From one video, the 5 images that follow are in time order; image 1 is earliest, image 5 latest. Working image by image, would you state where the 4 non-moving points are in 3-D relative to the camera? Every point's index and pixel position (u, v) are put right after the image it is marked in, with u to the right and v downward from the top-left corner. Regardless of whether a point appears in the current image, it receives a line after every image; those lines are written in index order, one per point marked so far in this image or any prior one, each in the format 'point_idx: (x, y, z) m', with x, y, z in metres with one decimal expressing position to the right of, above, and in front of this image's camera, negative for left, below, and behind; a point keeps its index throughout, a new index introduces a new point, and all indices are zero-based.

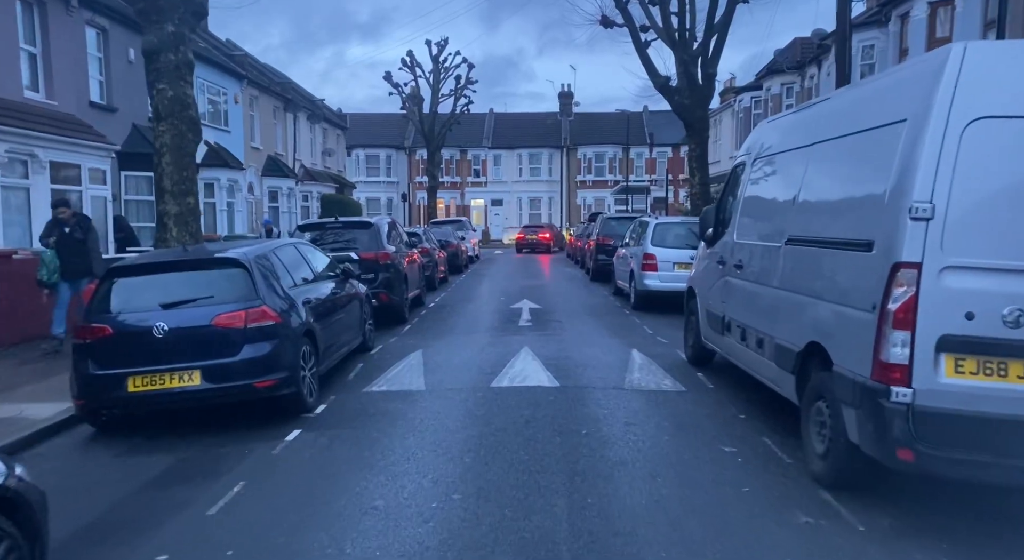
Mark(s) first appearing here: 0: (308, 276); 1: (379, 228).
0: (-2.3, +0.1, +8.4) m
1: (-2.3, +0.9, +12.7) m
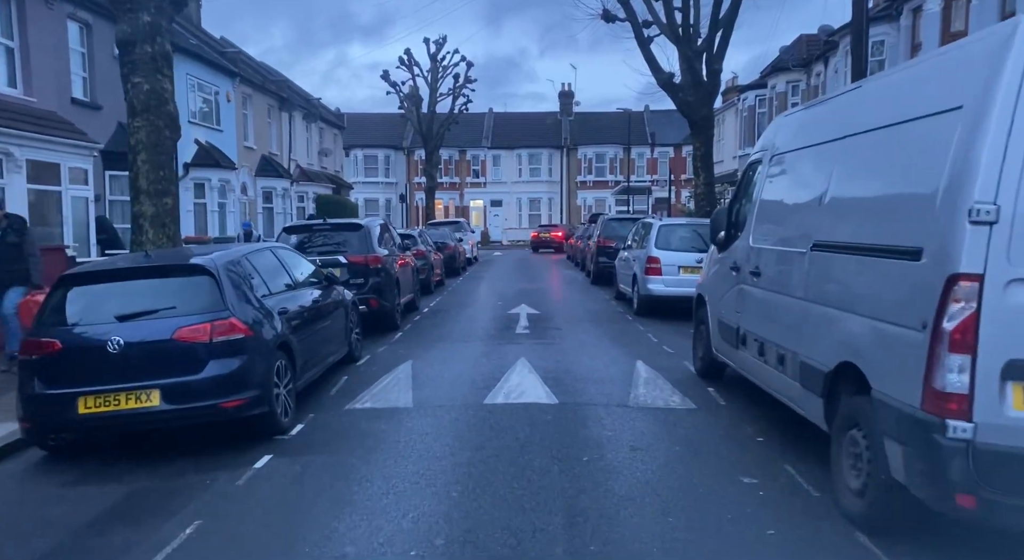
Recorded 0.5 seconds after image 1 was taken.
0: (-2.4, 0.0, +7.8) m
1: (-2.3, +0.8, +12.1) m
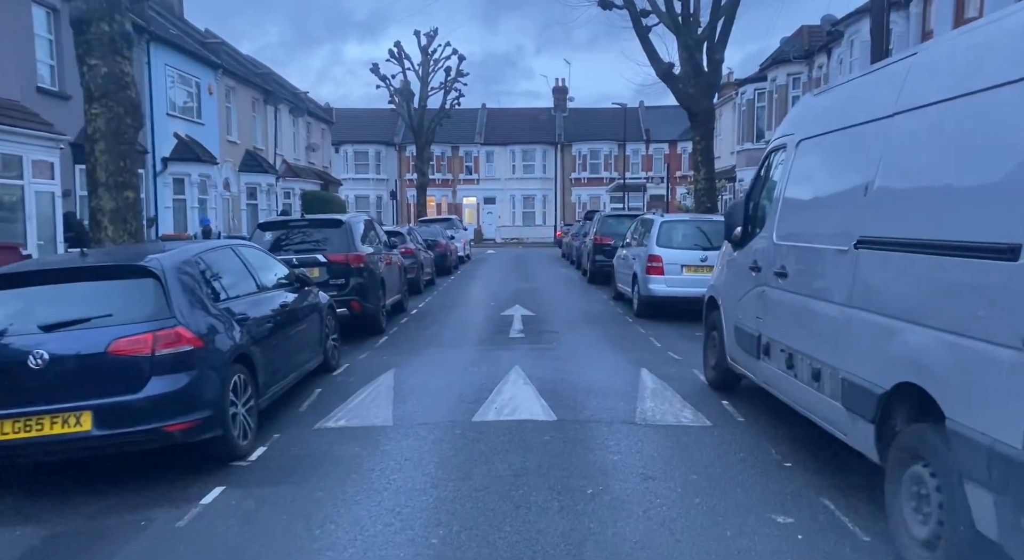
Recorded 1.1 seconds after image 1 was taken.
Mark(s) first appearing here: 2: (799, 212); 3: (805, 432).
0: (-2.4, 0.0, +7.0) m
1: (-2.5, +0.8, +11.3) m
2: (+2.2, +0.5, +5.6) m
3: (+2.4, -1.2, +6.0) m
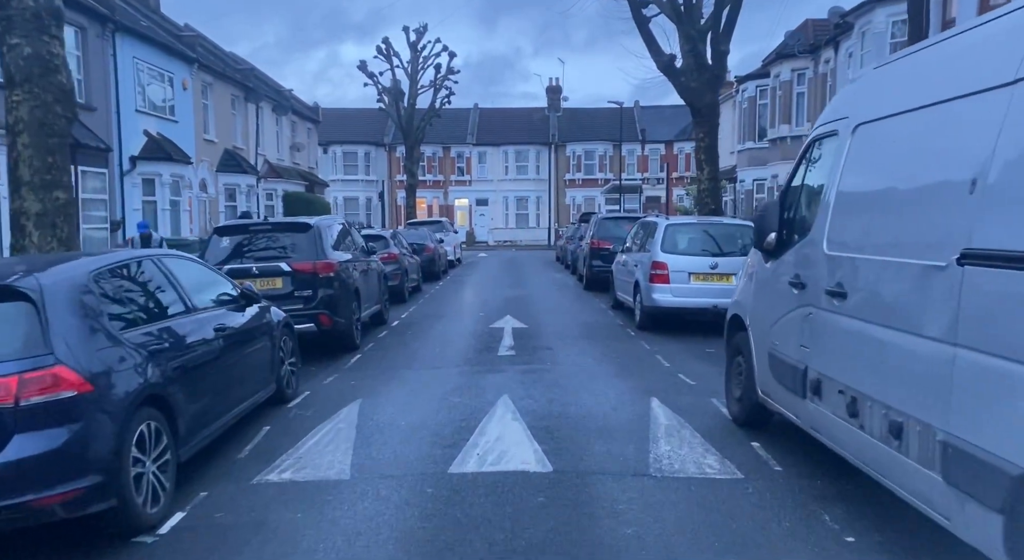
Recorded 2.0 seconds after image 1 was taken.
0: (-2.5, -0.2, +5.7) m
1: (-2.6, +0.7, +10.1) m
2: (+2.1, +0.4, +4.4) m
3: (+2.3, -1.4, +4.8) m
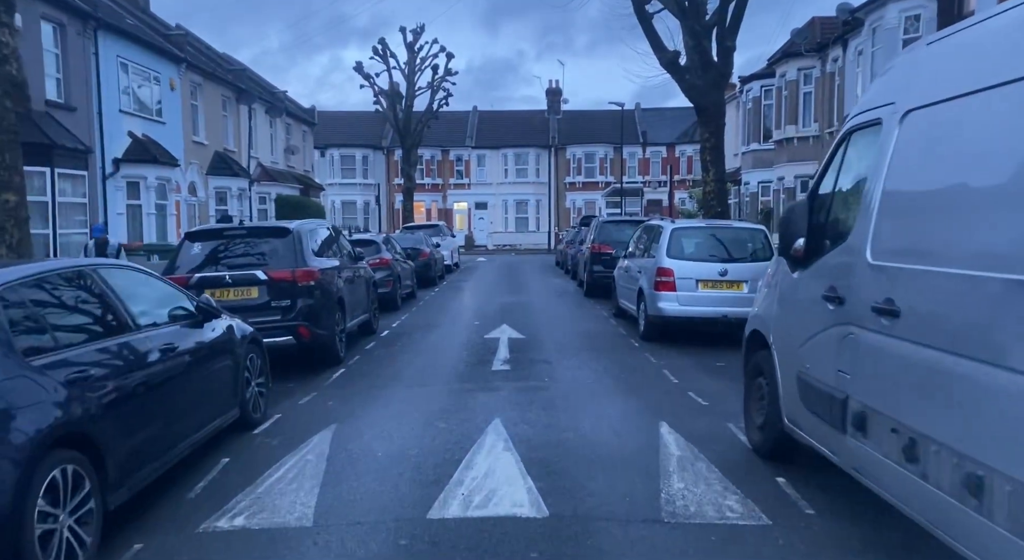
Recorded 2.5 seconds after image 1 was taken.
0: (-2.6, -0.3, +5.0) m
1: (-2.7, +0.6, +9.4) m
2: (+2.0, +0.3, +3.7) m
3: (+2.2, -1.4, +4.1) m
